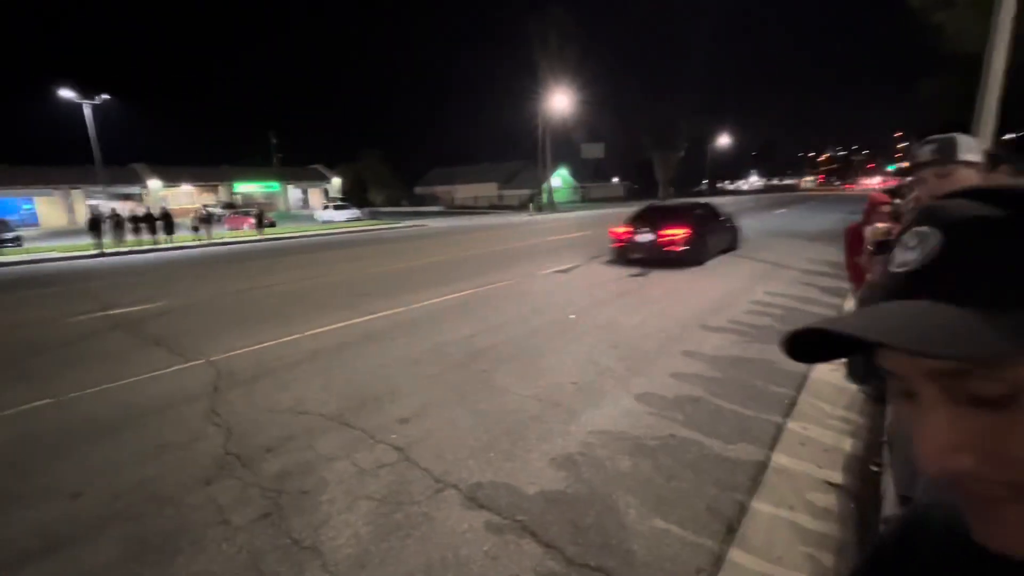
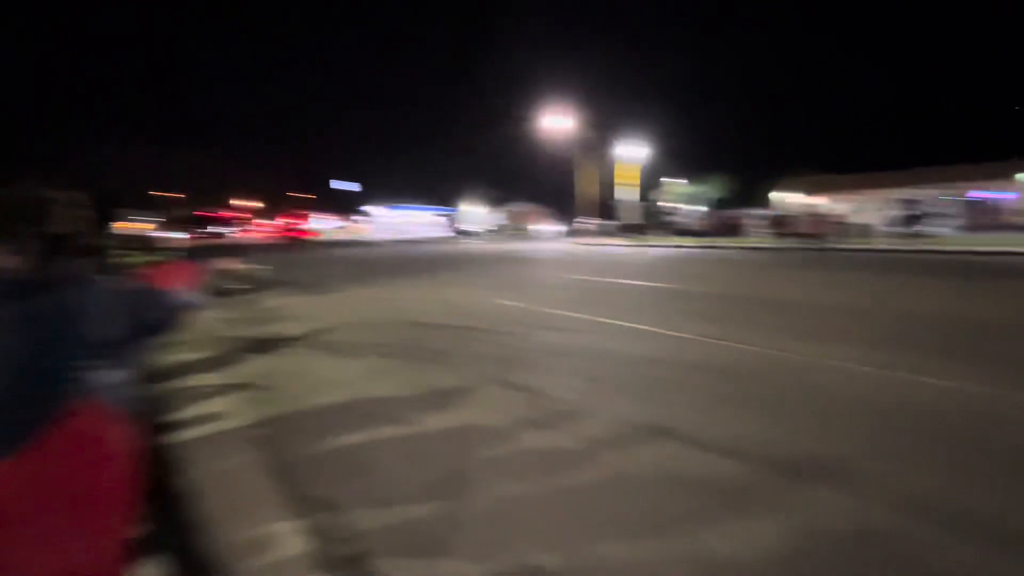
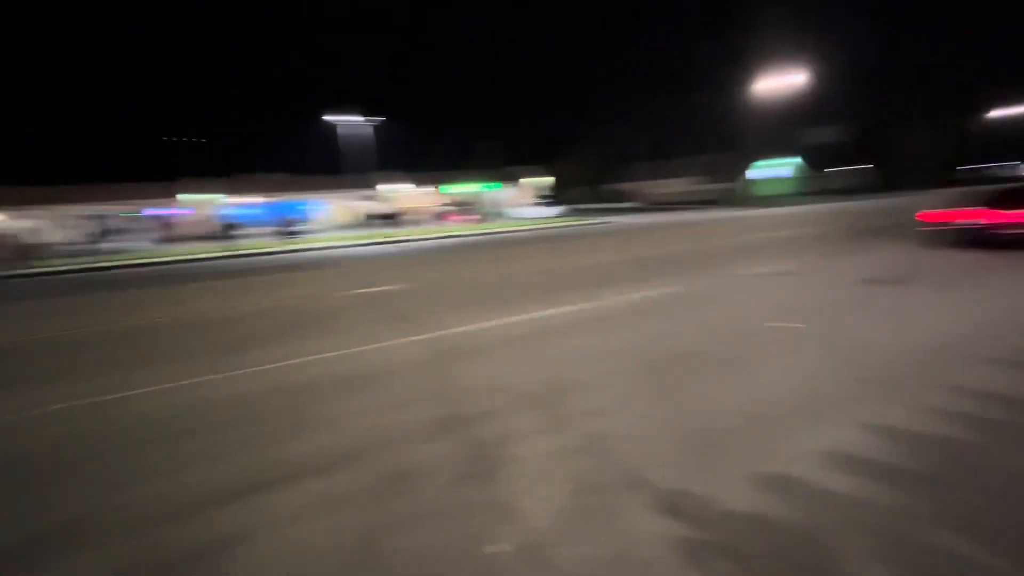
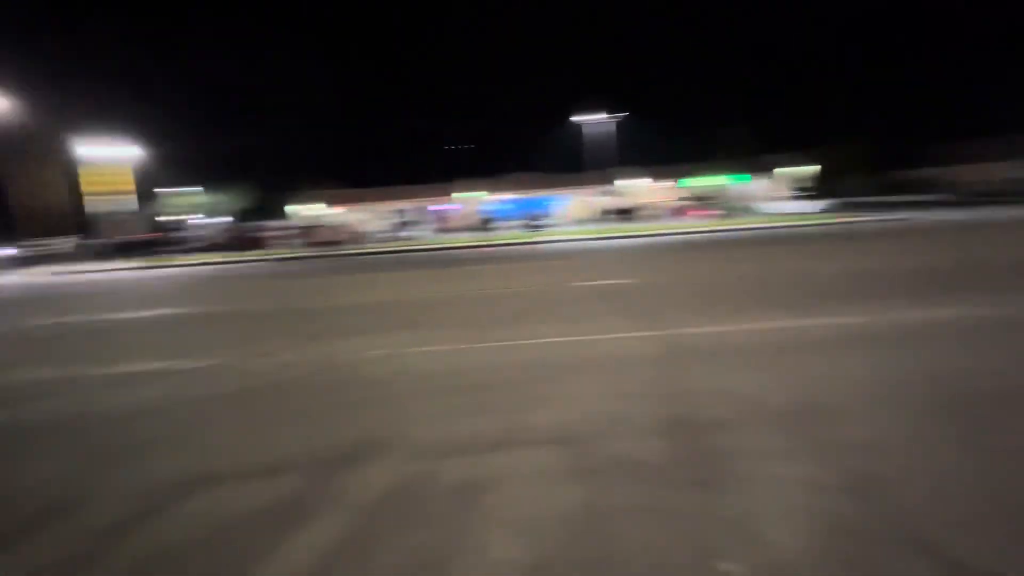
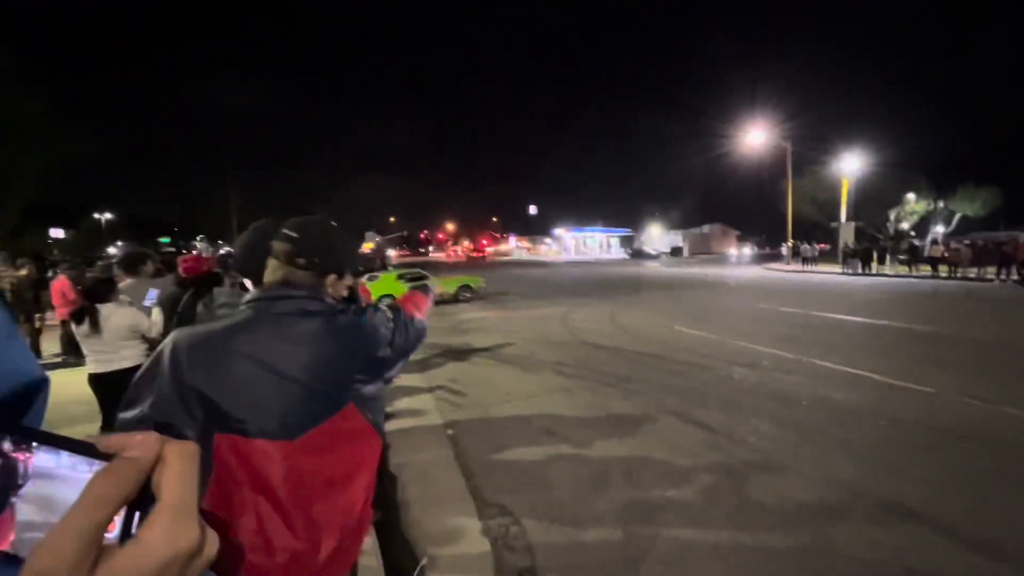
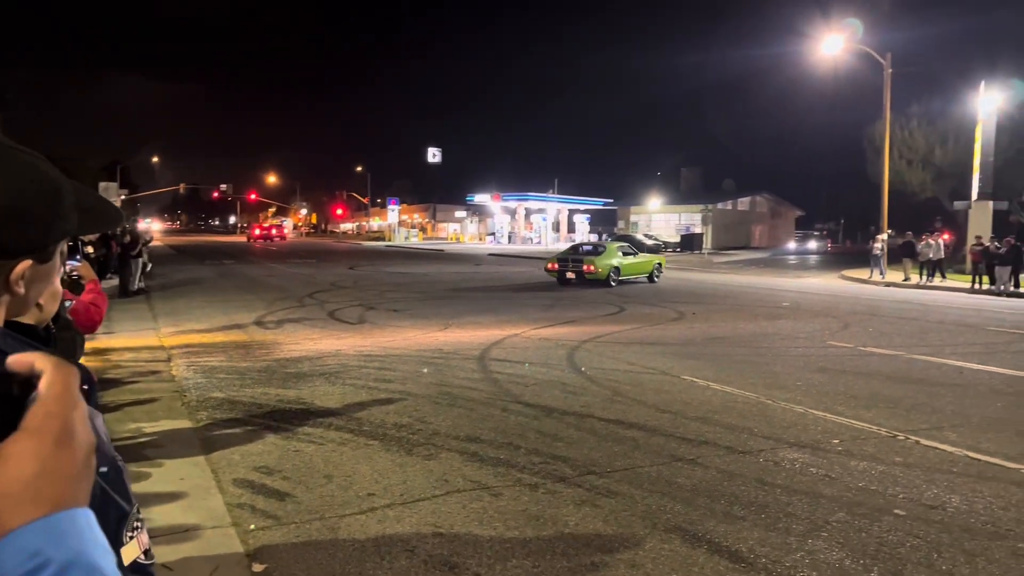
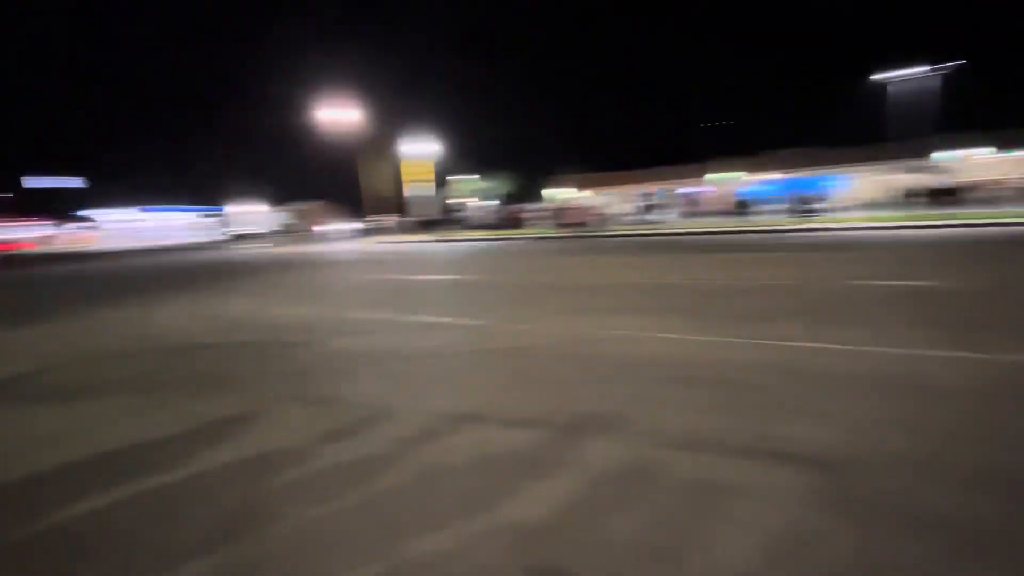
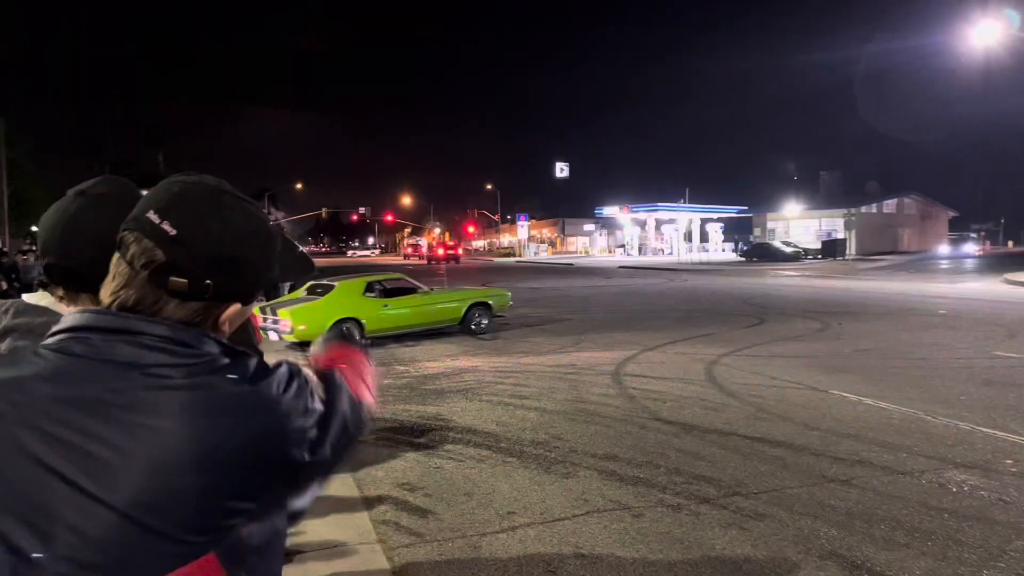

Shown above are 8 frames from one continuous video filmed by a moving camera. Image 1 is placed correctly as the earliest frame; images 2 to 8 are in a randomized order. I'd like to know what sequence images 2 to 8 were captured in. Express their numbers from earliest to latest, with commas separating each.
3, 4, 7, 2, 5, 8, 6
